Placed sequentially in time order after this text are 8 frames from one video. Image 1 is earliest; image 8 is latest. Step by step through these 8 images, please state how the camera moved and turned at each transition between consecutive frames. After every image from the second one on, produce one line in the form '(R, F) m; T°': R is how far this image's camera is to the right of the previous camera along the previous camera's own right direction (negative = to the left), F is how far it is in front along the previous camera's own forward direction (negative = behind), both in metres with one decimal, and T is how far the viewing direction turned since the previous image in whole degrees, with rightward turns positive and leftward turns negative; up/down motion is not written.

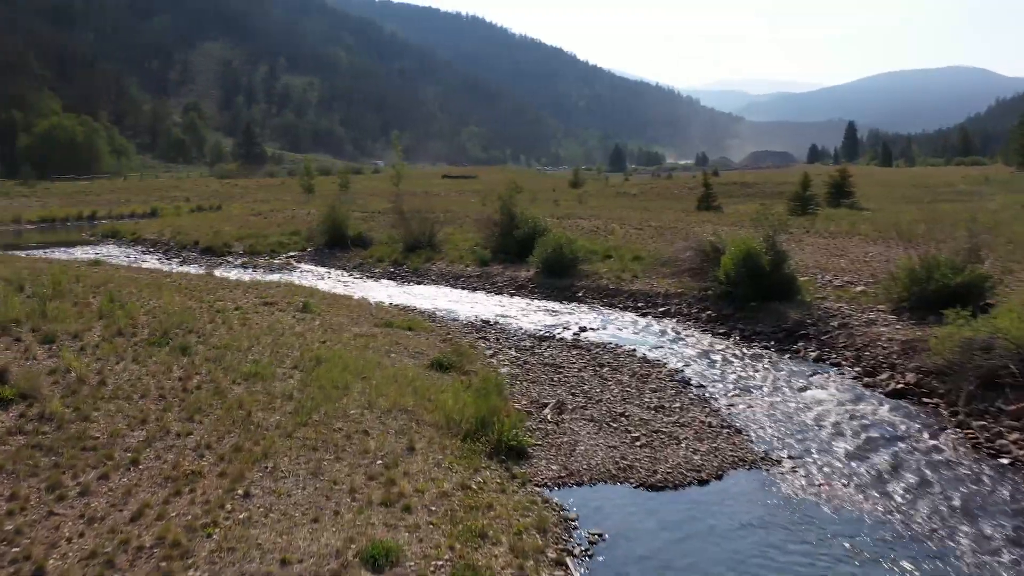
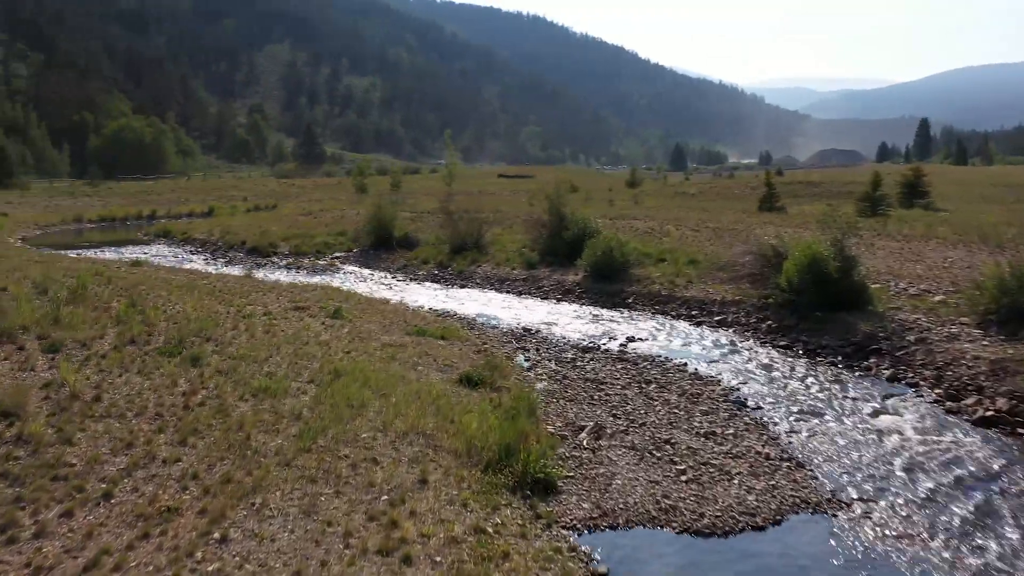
(+0.4, +1.4) m; -4°
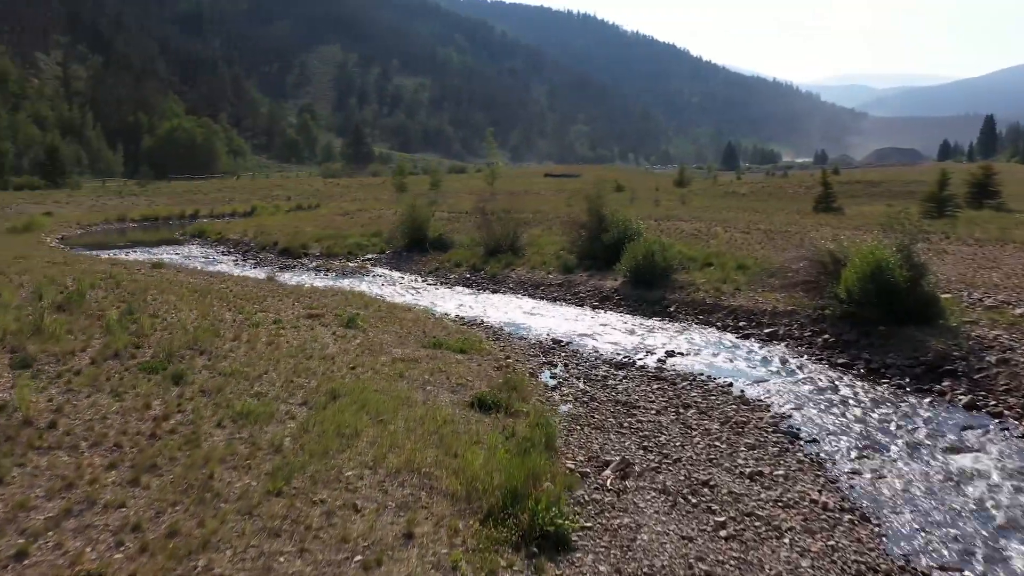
(+0.5, +1.7) m; -3°
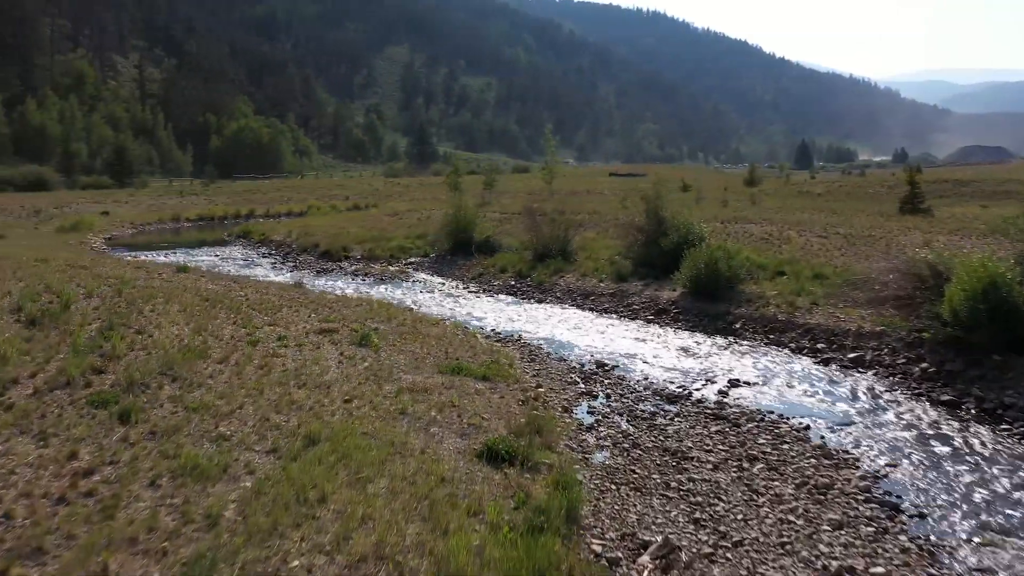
(+0.6, +2.6) m; -5°
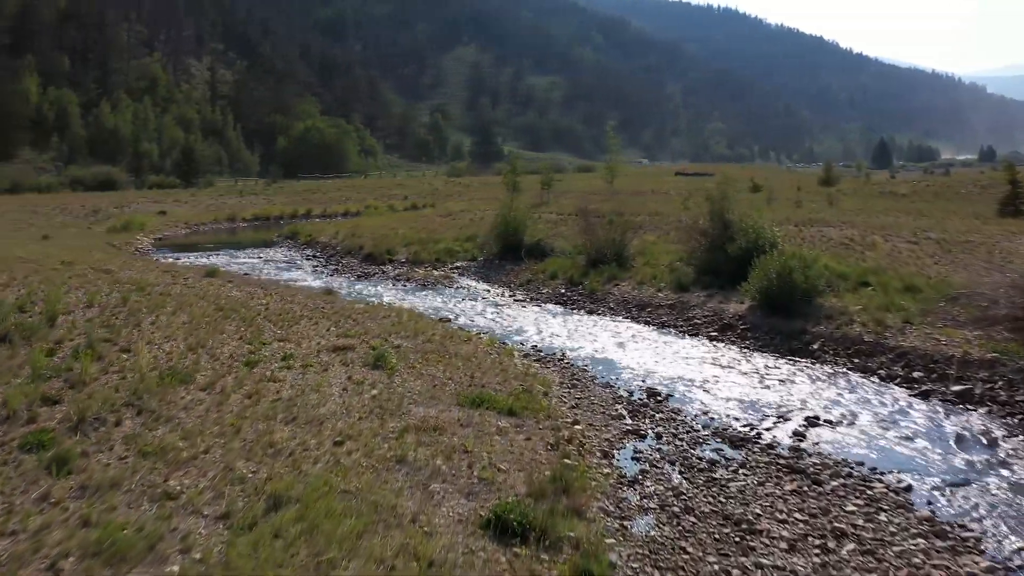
(+0.5, +2.3) m; -5°
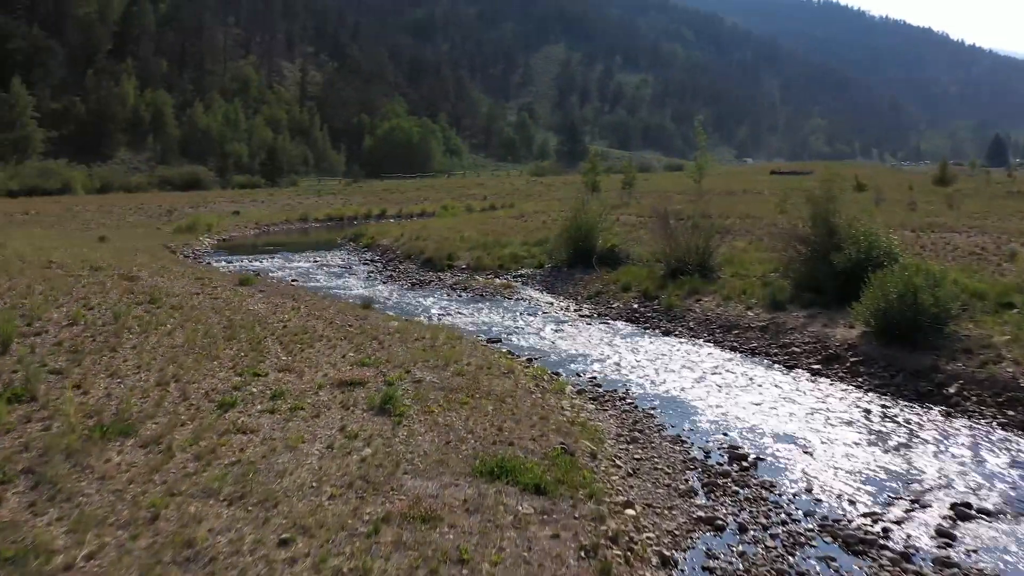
(+0.6, +3.2) m; -6°
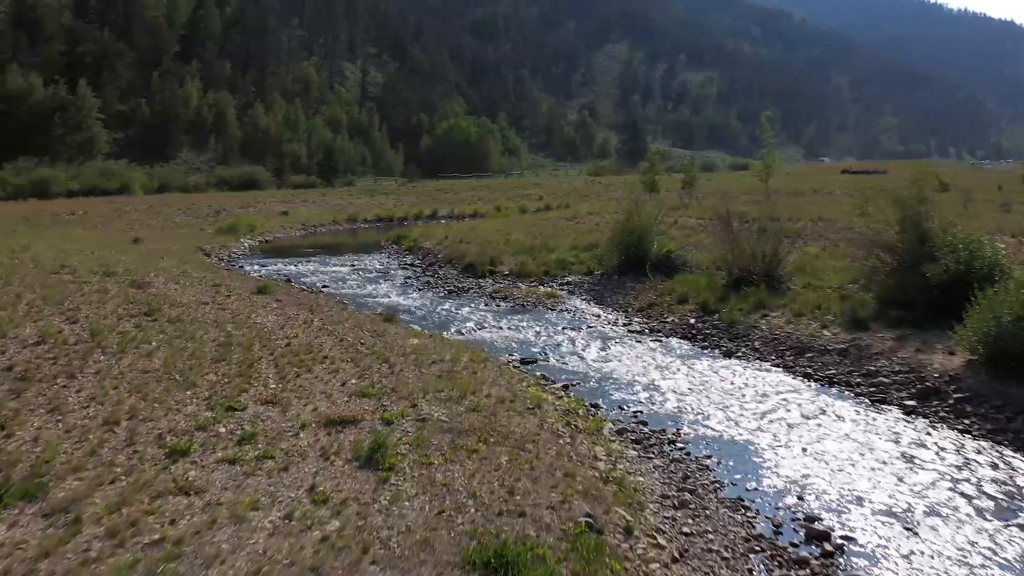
(+0.5, +2.3) m; -4°
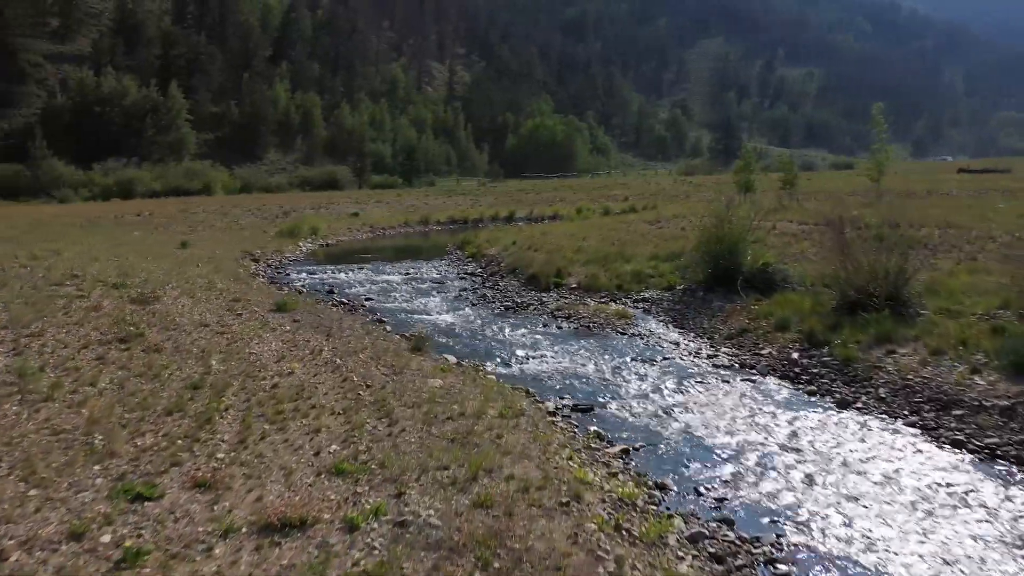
(+0.6, +3.5) m; -6°
